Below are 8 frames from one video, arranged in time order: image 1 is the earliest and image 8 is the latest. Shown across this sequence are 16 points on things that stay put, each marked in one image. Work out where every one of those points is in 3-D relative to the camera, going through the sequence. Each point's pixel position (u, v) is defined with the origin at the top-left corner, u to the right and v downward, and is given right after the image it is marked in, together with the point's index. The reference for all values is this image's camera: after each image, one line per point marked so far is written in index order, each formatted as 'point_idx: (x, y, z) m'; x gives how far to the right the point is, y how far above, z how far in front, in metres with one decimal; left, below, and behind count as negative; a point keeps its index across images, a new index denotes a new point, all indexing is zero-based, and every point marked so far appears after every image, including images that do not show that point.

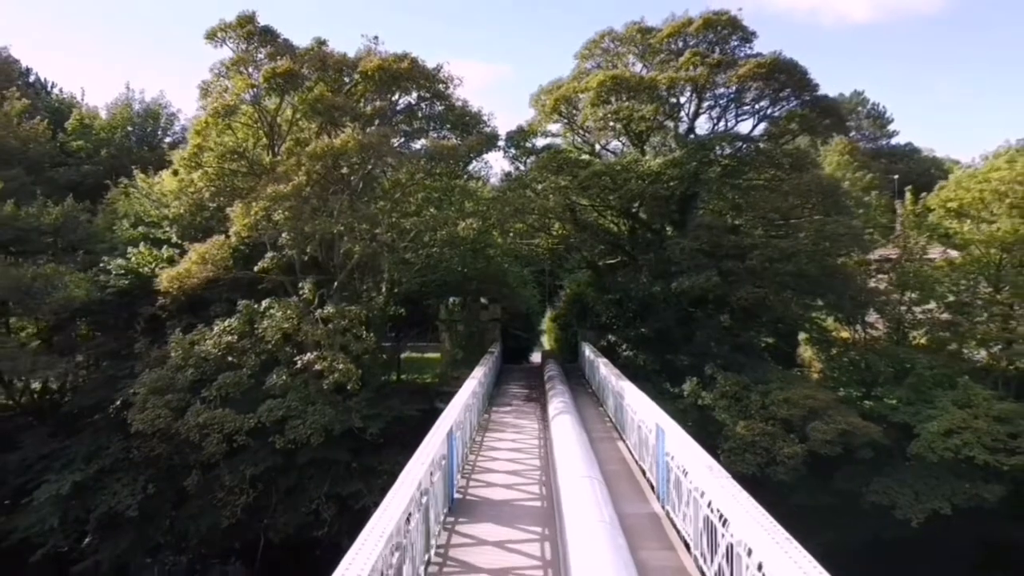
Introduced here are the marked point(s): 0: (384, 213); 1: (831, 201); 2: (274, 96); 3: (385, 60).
0: (-2.0, +1.1, +10.9) m
1: (+5.5, +1.5, +12.5) m
2: (-3.5, +2.8, +10.5) m
3: (-1.9, +3.5, +11.3) m
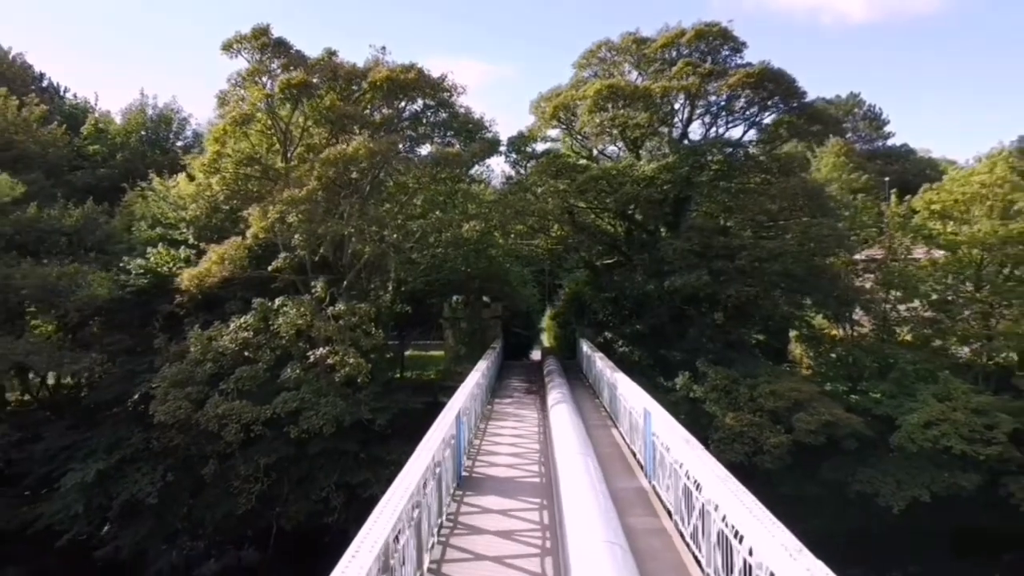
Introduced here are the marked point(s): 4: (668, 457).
0: (-2.0, +1.2, +11.4) m
1: (+5.5, +1.5, +13.1) m
2: (-3.4, +2.8, +11.1) m
3: (-1.9, +3.5, +11.9) m
4: (+1.1, -1.2, +5.2) m
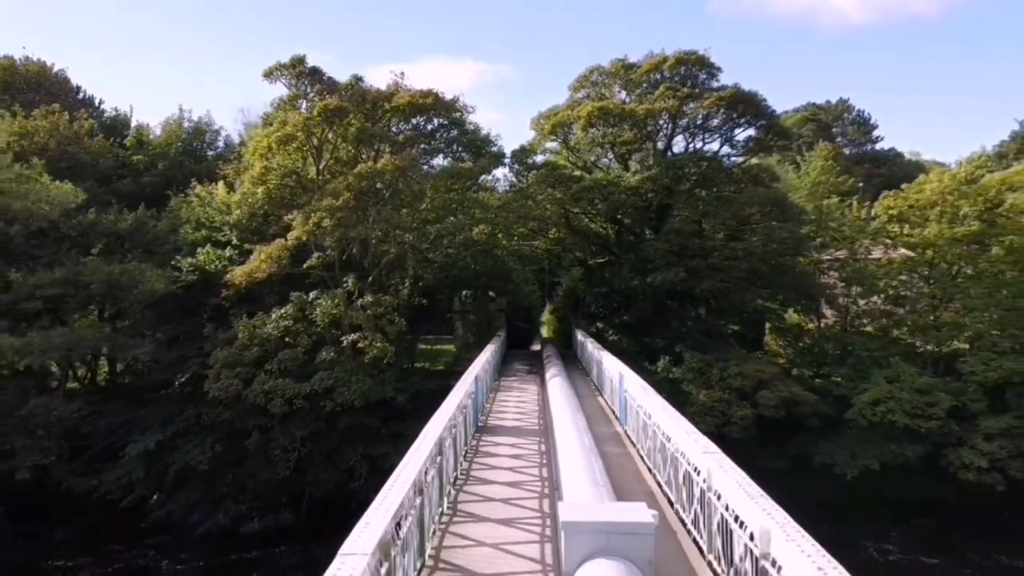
0: (-1.9, +1.3, +13.2) m
1: (+5.5, +1.6, +14.8) m
2: (-3.4, +2.9, +12.8) m
3: (-1.9, +3.6, +13.6) m
4: (+1.2, -1.1, +7.0) m
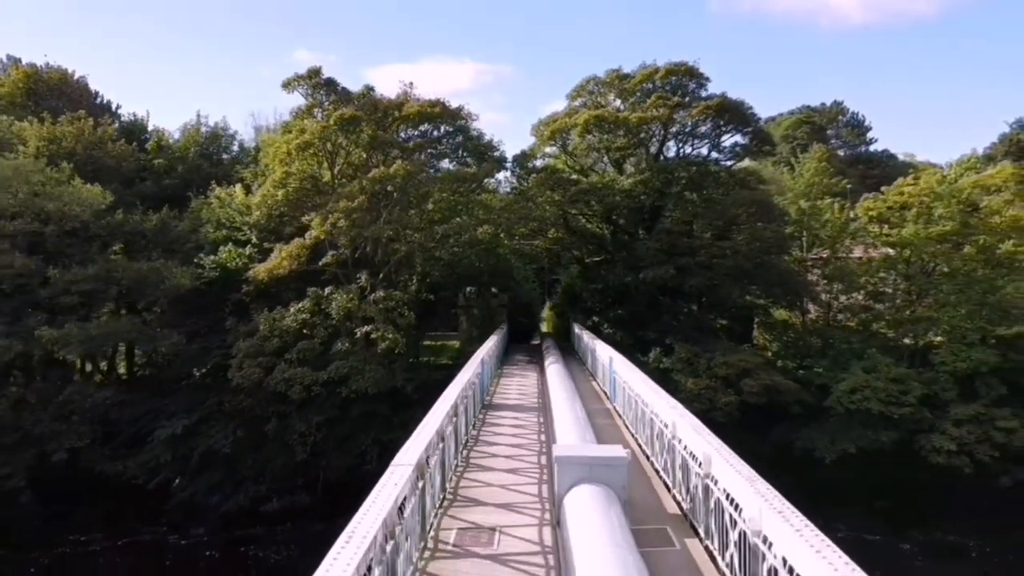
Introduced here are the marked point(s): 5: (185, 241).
0: (-1.9, +1.3, +14.2) m
1: (+5.6, +1.7, +15.8) m
2: (-3.4, +2.9, +13.8) m
3: (-1.8, +3.7, +14.6) m
4: (+1.2, -1.0, +8.0) m
5: (-7.4, +1.1, +16.3) m
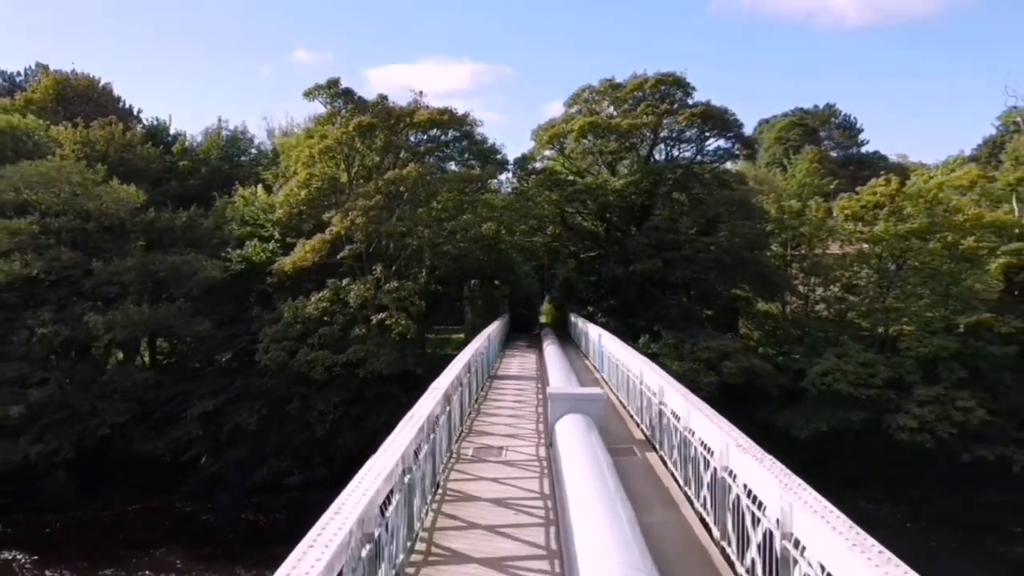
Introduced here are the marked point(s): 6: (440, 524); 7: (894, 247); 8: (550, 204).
0: (-1.8, +1.5, +15.5) m
1: (+5.6, +1.9, +17.2) m
2: (-3.3, +3.1, +15.2) m
3: (-1.8, +3.9, +16.0) m
4: (+1.2, -0.8, +9.3) m
5: (-7.3, +1.3, +17.7) m
6: (-0.4, -1.4, +4.3) m
7: (+9.2, +1.0, +17.4) m
8: (+0.9, +2.1, +17.8) m
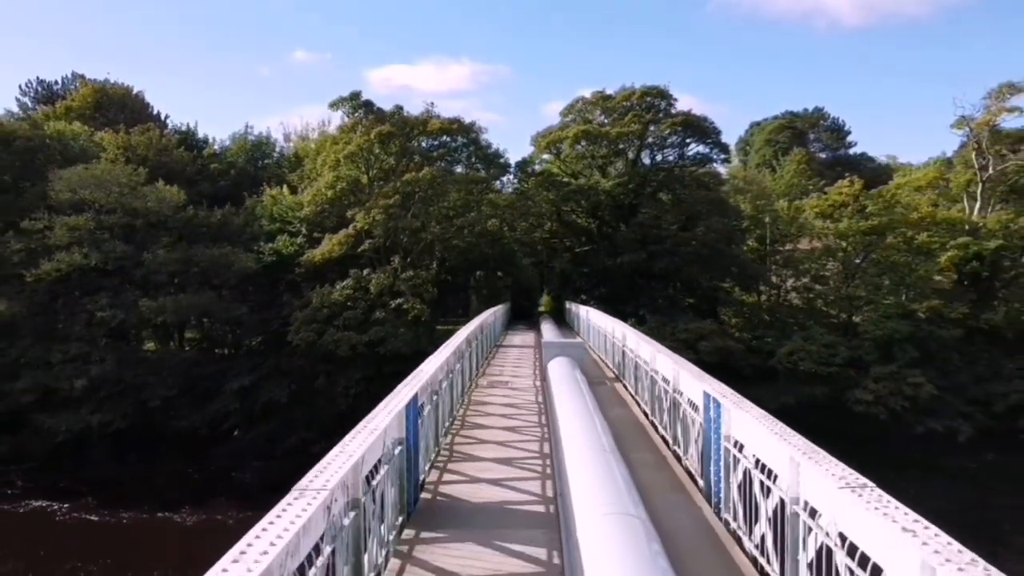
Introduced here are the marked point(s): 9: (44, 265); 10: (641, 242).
0: (-1.8, +1.8, +17.6) m
1: (+5.6, +2.1, +19.2) m
2: (-3.3, +3.4, +17.2) m
3: (-1.8, +4.1, +18.0) m
4: (+1.3, -0.6, +11.4) m
5: (-7.3, +1.5, +19.7) m
6: (-0.4, -1.1, +6.3) m
7: (+9.3, +1.2, +19.4) m
8: (+1.0, +2.3, +19.8) m
9: (-10.6, +0.5, +16.3) m
10: (+3.6, +1.2, +19.5) m
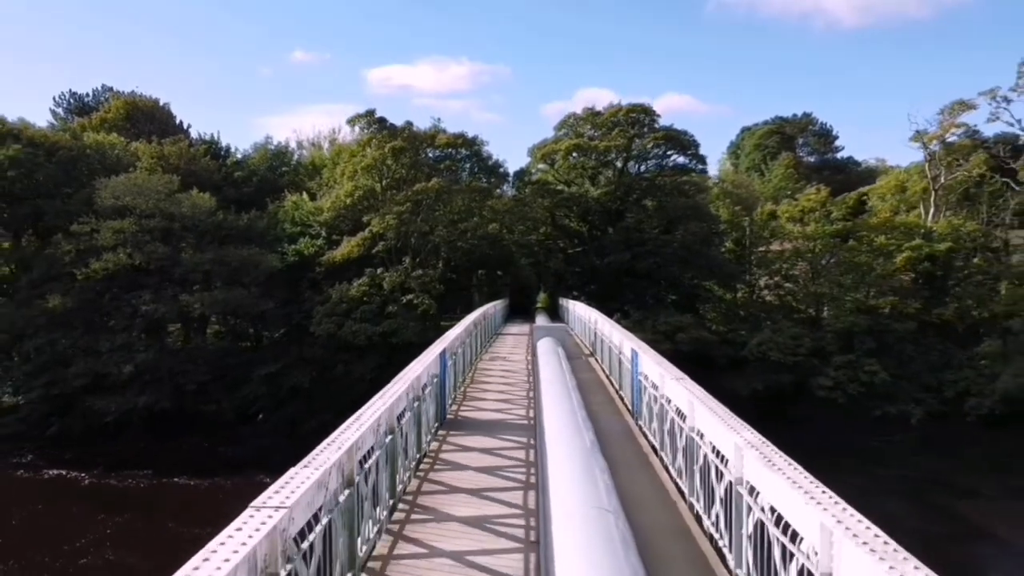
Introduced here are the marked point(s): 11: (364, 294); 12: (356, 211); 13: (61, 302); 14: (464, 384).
0: (-1.8, +1.9, +19.6) m
1: (+5.6, +2.2, +21.3) m
2: (-3.3, +3.5, +19.3) m
3: (-1.8, +4.2, +20.1) m
4: (+1.2, -0.5, +13.4) m
5: (-7.3, +1.6, +21.8) m
6: (-0.4, -1.1, +8.4) m
7: (+9.2, +1.3, +21.5) m
8: (+0.9, +2.4, +21.9) m
9: (-10.6, +0.6, +18.4) m
10: (+3.5, +1.3, +21.5) m
11: (-4.0, -0.1, +19.3) m
12: (-4.2, +2.1, +19.7) m
13: (-11.6, -0.3, +18.6) m
14: (-0.5, -1.1, +8.0) m
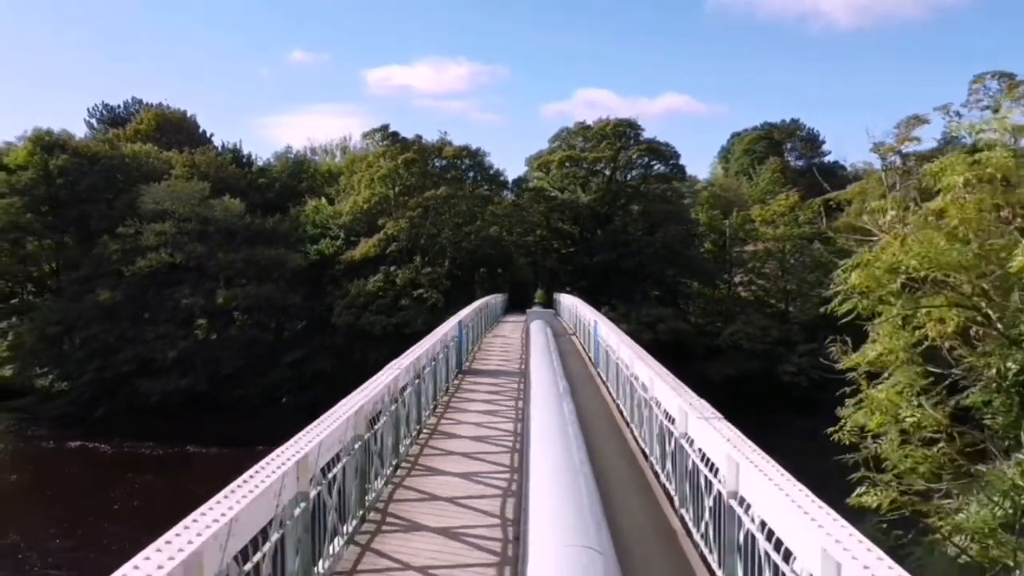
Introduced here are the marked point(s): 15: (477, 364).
0: (-1.9, +2.0, +22.0) m
1: (+5.6, +2.3, +23.6) m
2: (-3.4, +3.6, +21.6) m
3: (-1.8, +4.3, +22.4) m
4: (+1.2, -0.4, +15.8) m
5: (-7.4, +1.7, +24.1) m
6: (-0.5, -0.9, +10.8) m
7: (+9.2, +1.4, +23.9) m
8: (+0.9, +2.5, +24.3) m
9: (-10.7, +0.7, +20.7) m
10: (+3.5, +1.4, +23.9) m
11: (-4.0, 0.0, +21.6) m
12: (-4.3, +2.2, +22.1) m
13: (-11.6, -0.2, +20.9) m
14: (-0.6, -0.9, +10.4) m
15: (-0.5, -1.0, +9.6) m
